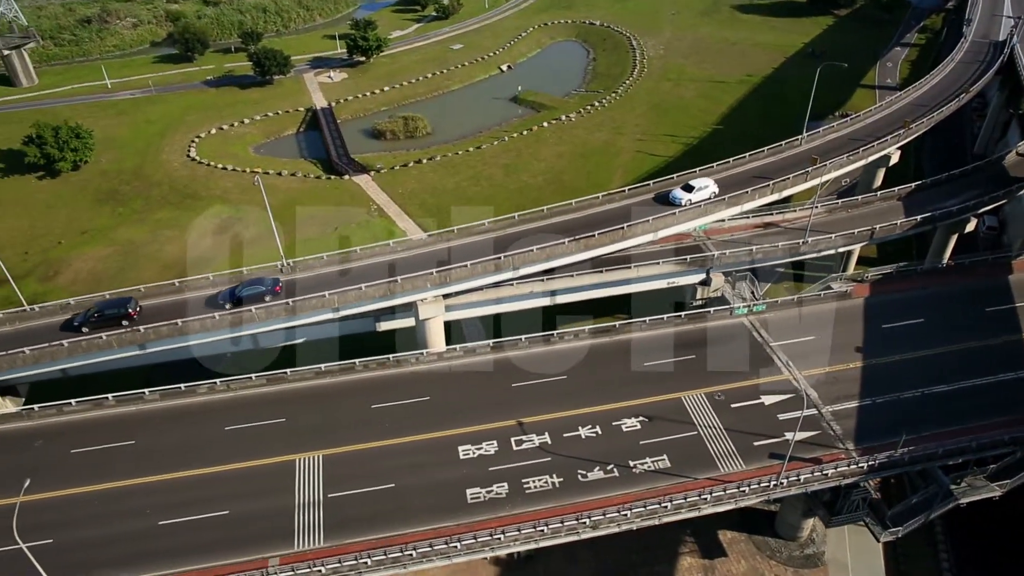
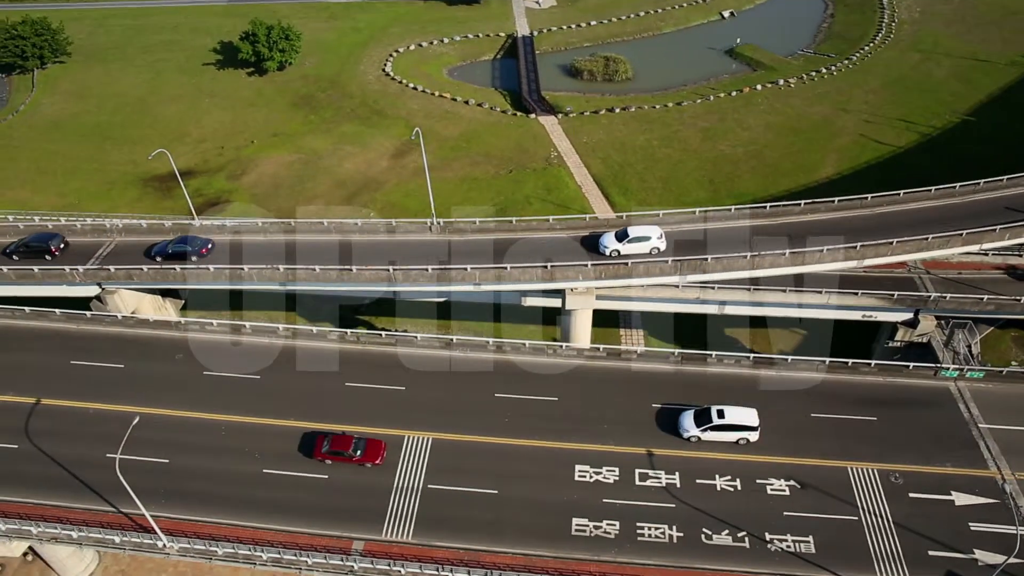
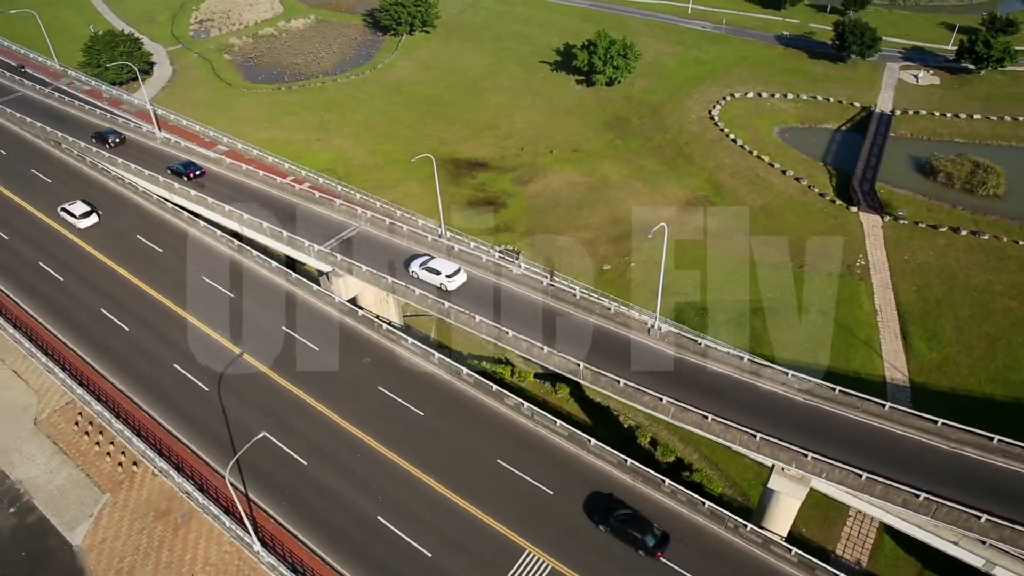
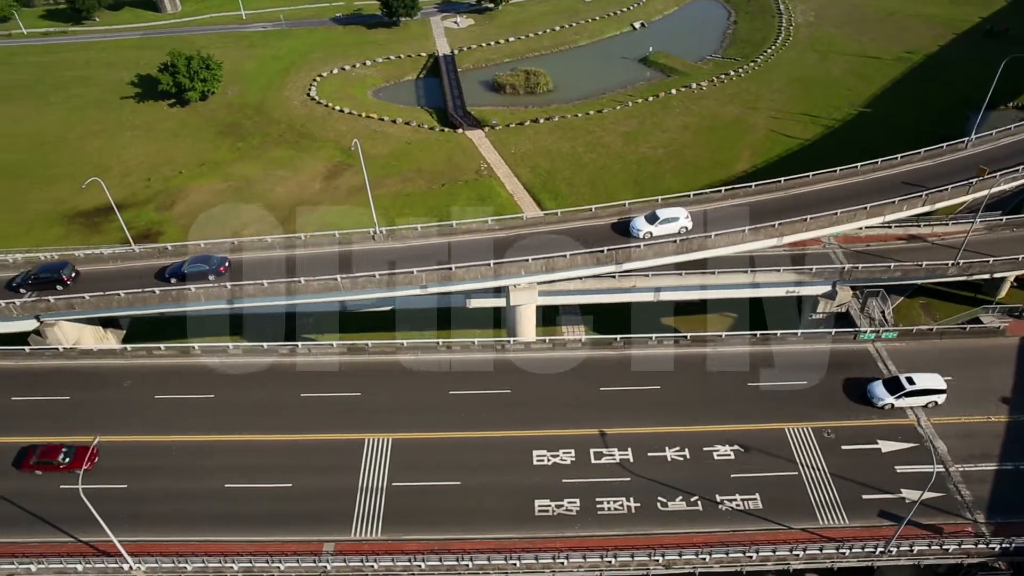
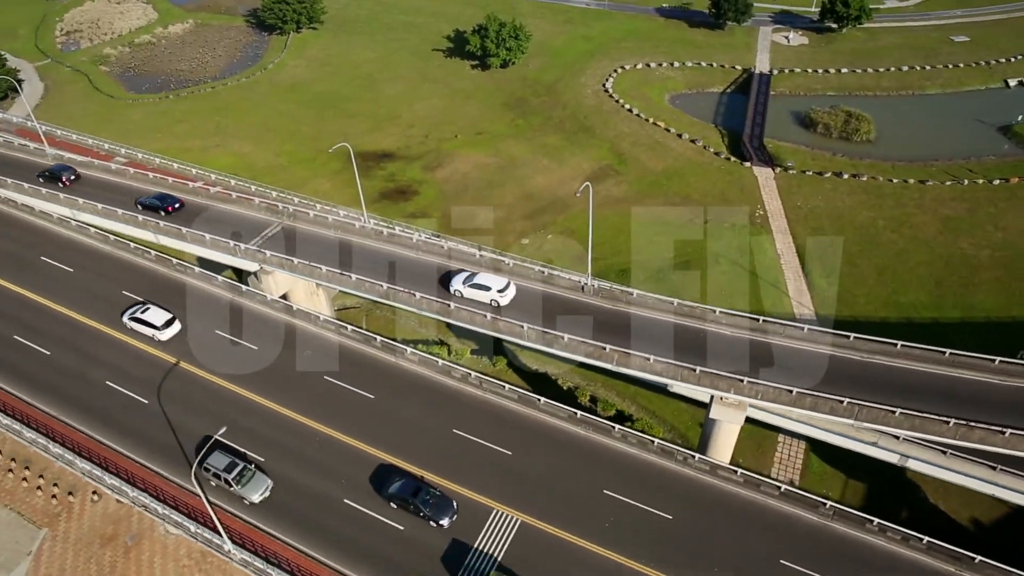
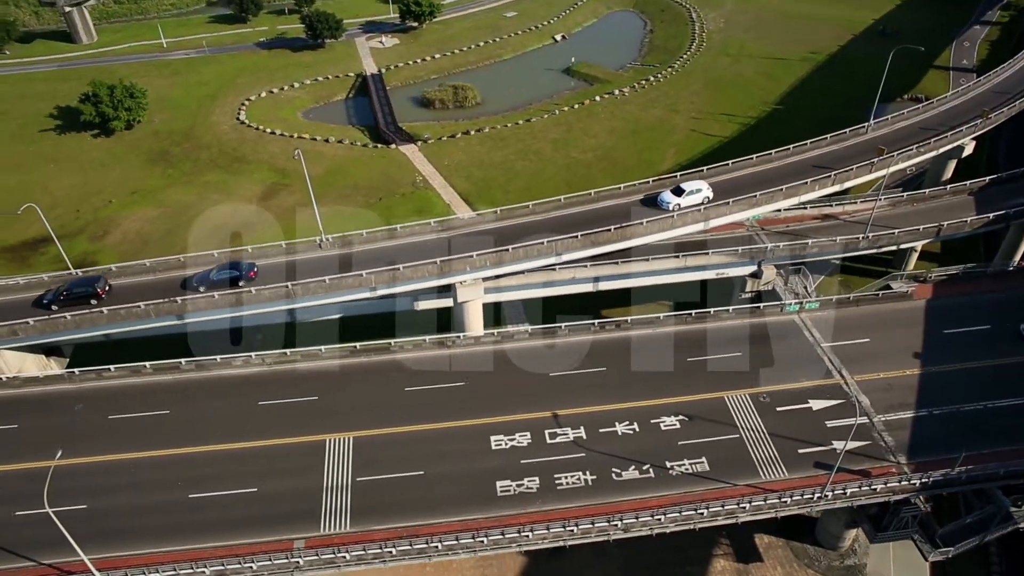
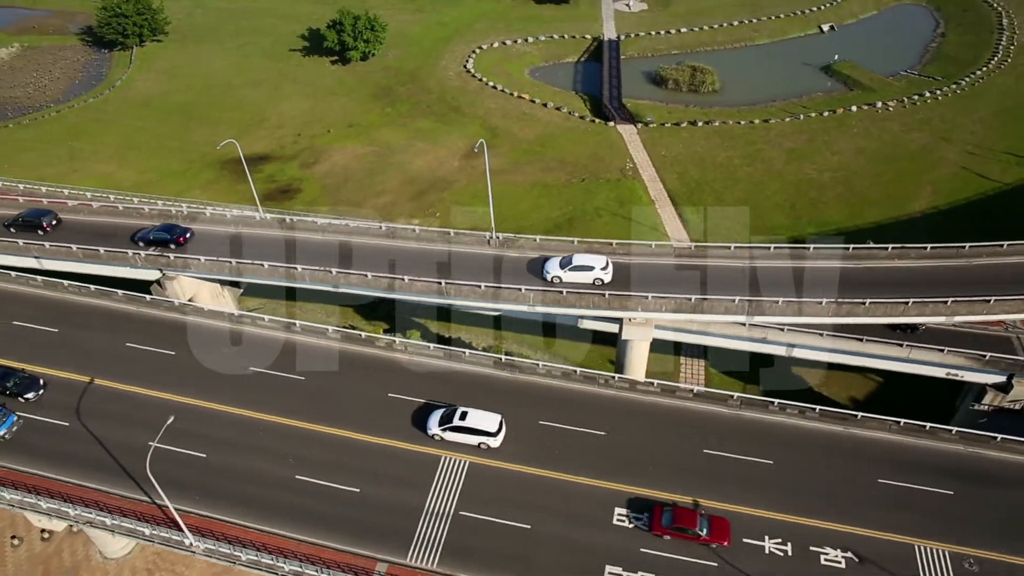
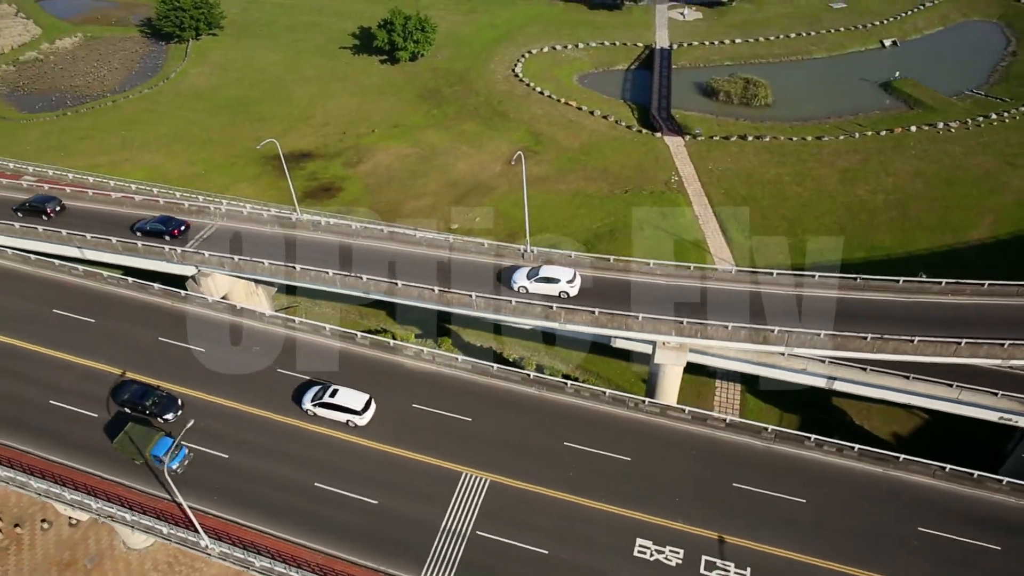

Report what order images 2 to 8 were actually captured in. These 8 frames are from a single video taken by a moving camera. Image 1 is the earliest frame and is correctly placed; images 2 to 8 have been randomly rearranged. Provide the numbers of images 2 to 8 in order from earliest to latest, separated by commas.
6, 4, 2, 7, 8, 5, 3
